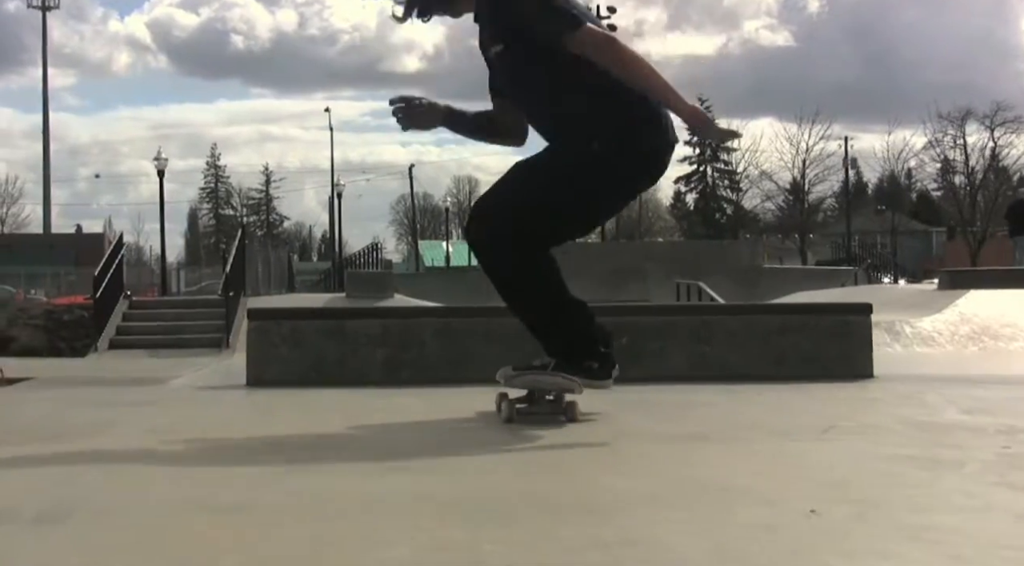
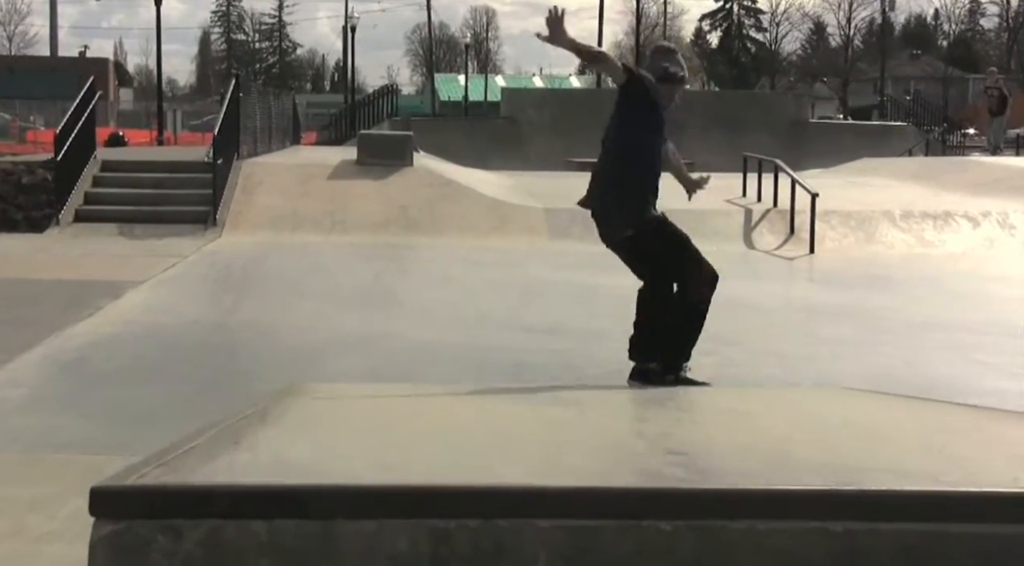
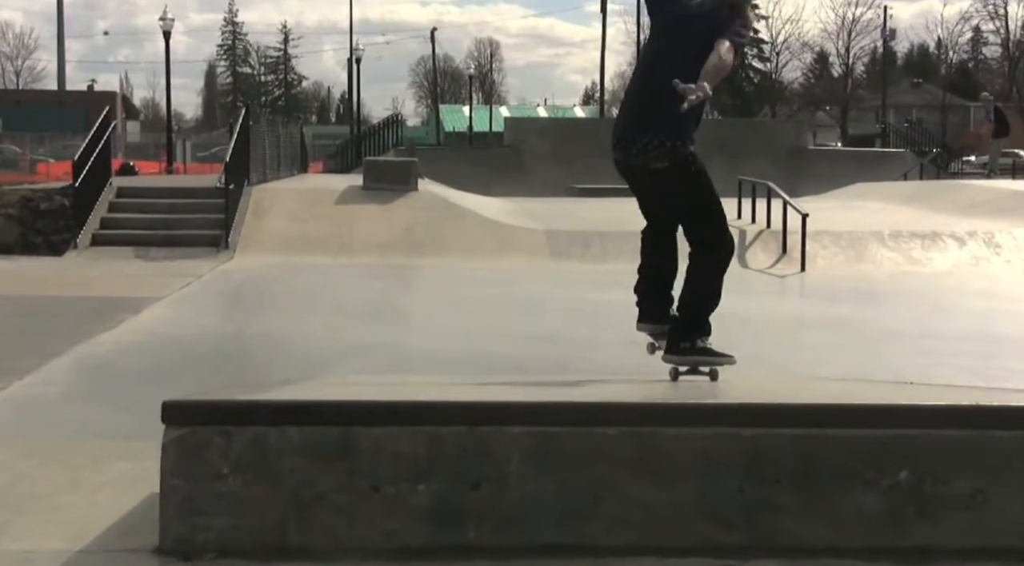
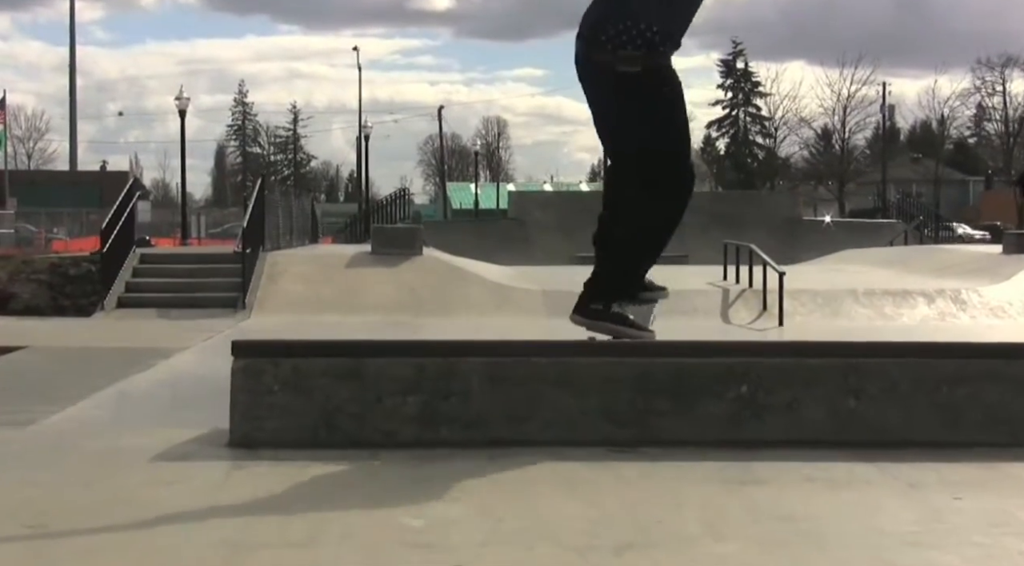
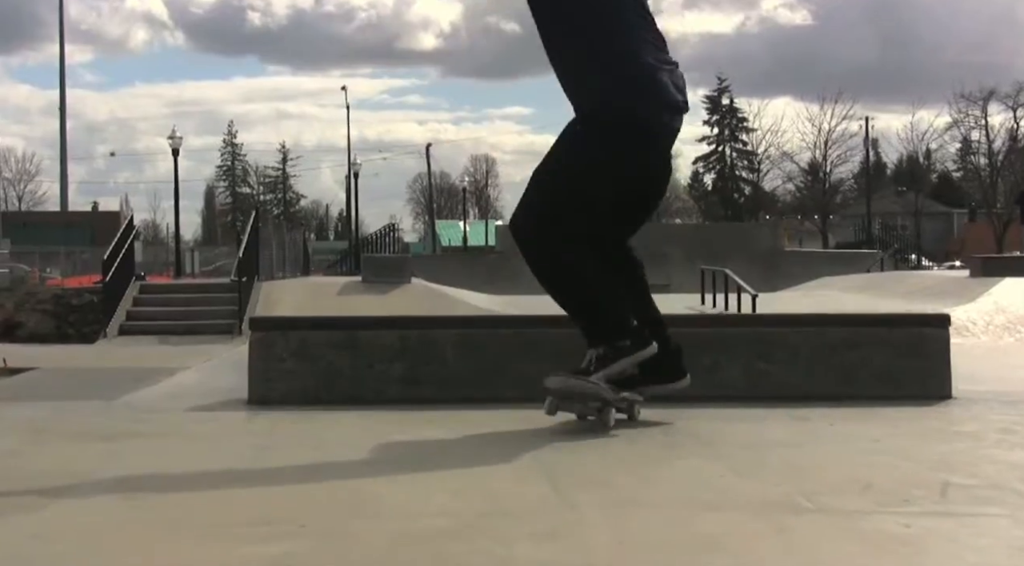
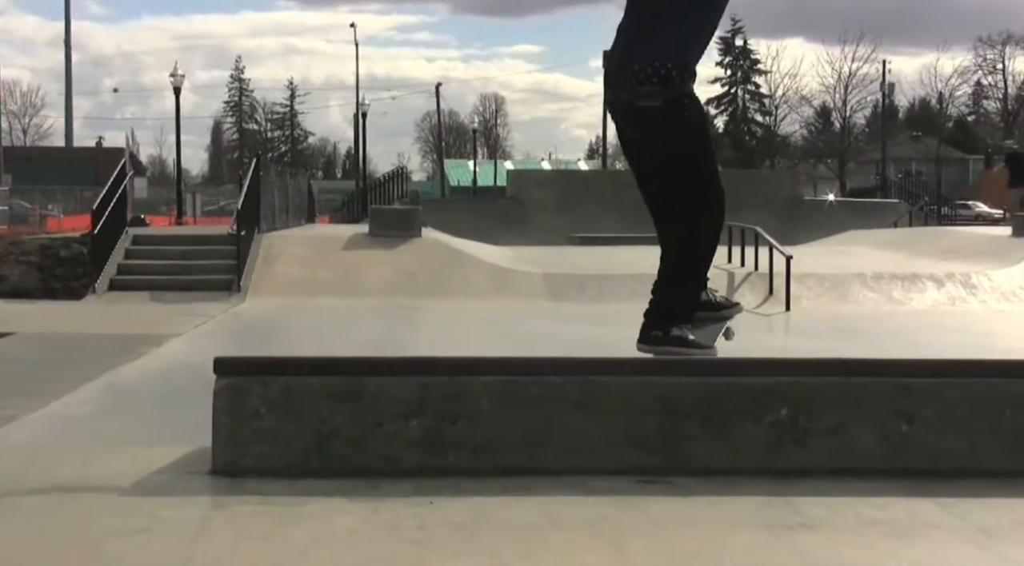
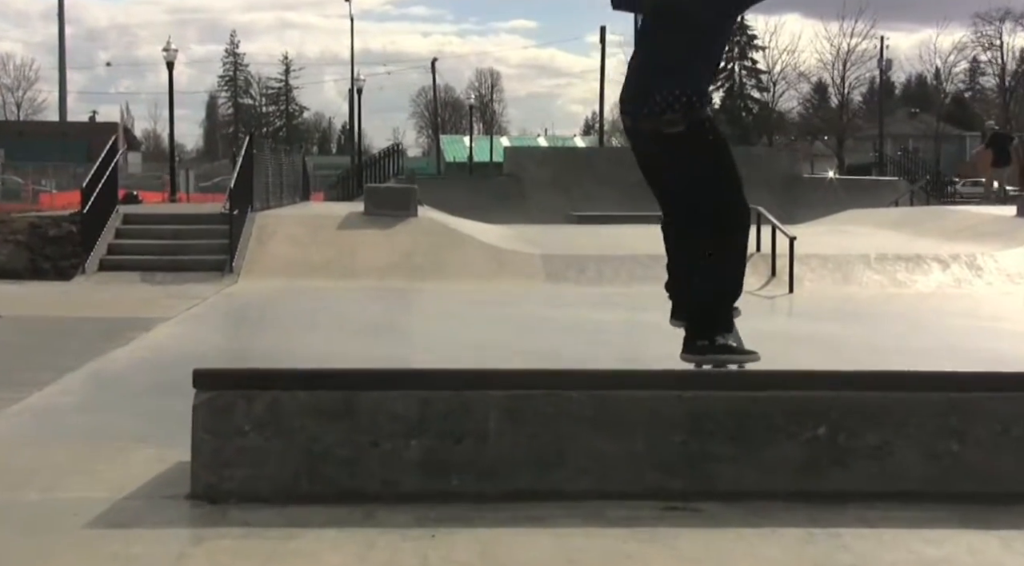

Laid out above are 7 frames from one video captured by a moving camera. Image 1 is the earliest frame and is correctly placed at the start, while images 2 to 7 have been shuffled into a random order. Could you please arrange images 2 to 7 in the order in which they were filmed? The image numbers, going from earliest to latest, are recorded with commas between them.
5, 4, 6, 7, 3, 2
